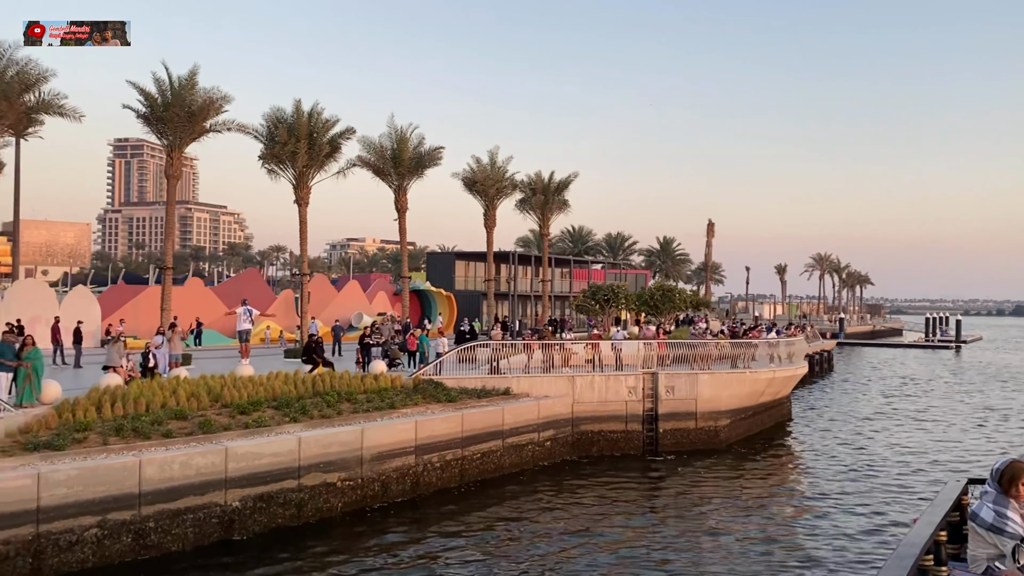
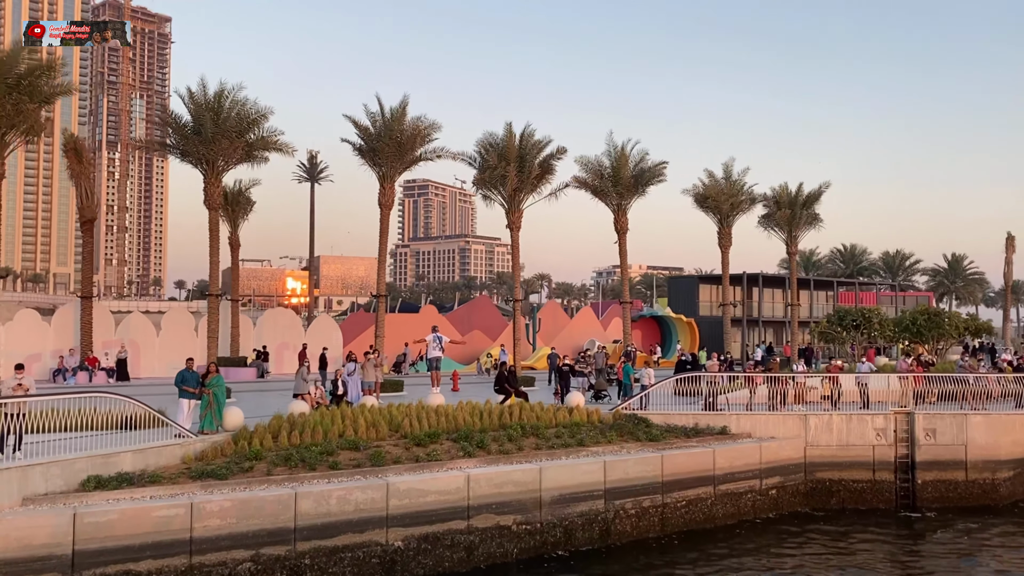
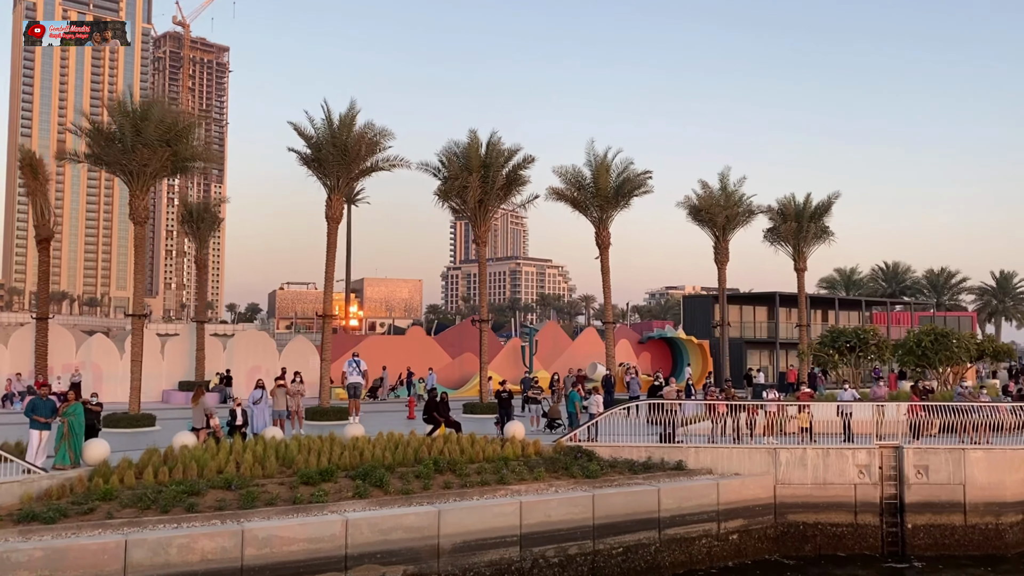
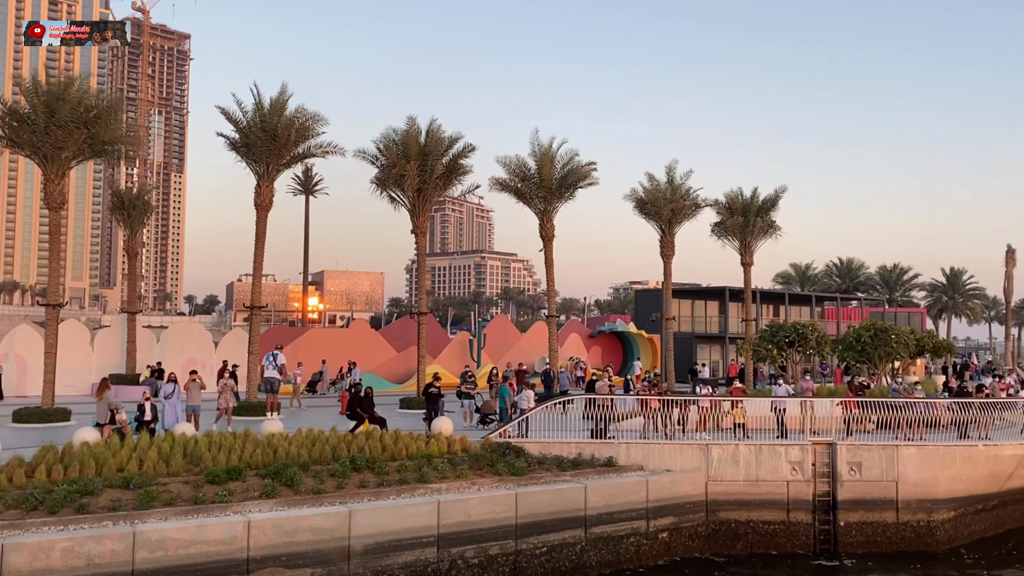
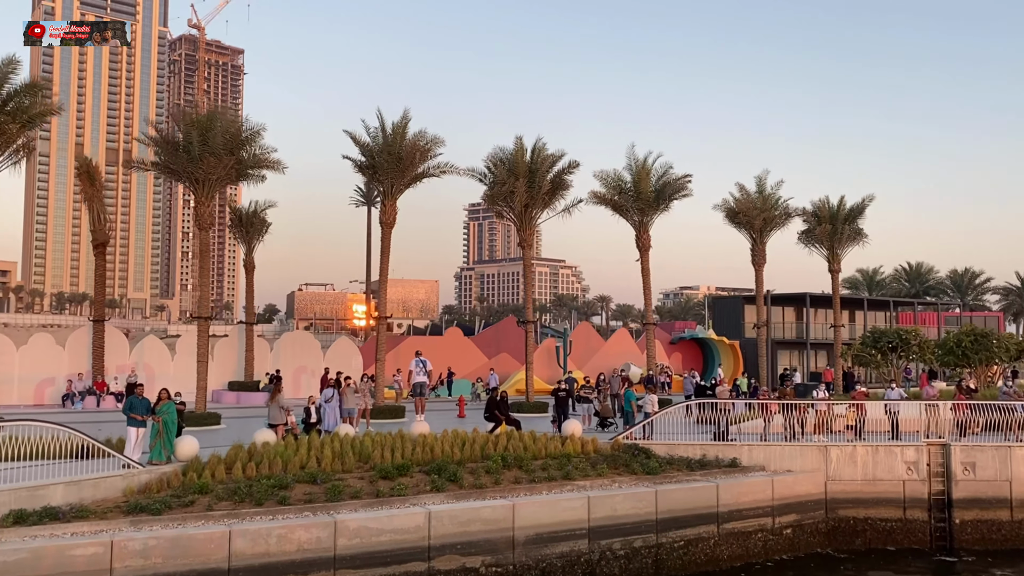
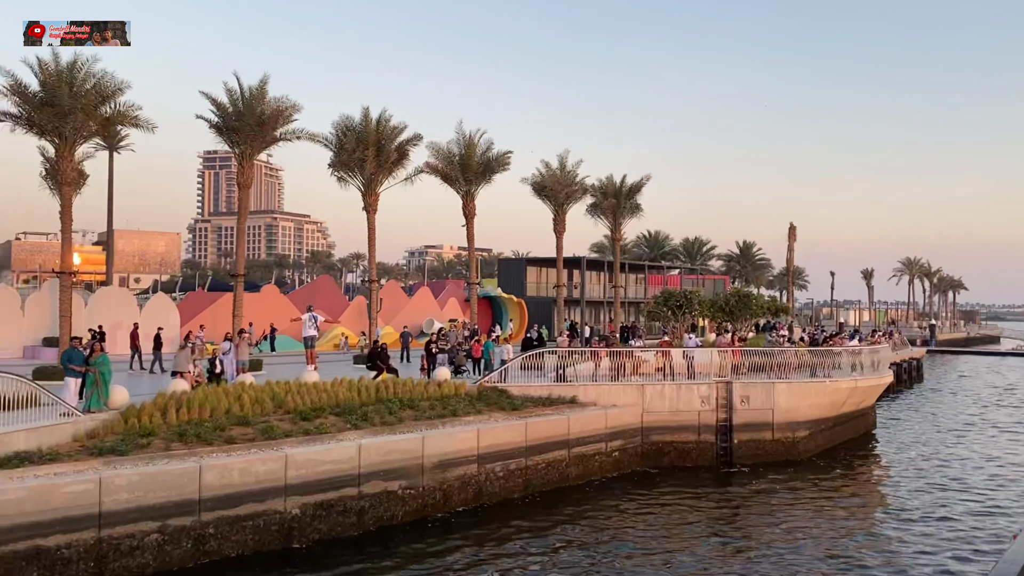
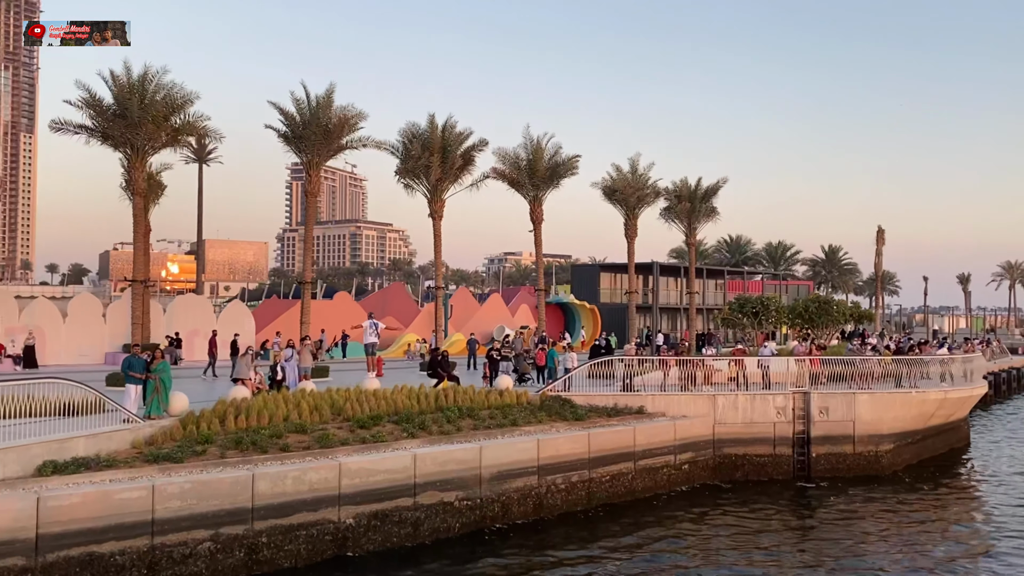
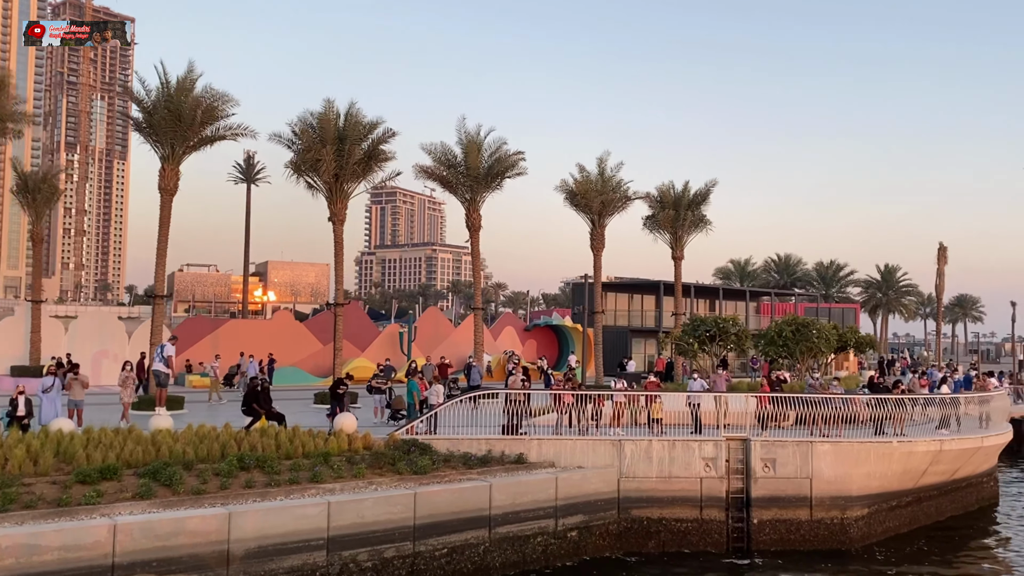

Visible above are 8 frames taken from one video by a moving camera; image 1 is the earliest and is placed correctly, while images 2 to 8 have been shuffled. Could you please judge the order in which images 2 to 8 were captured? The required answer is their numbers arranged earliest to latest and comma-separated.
6, 7, 2, 5, 3, 4, 8
